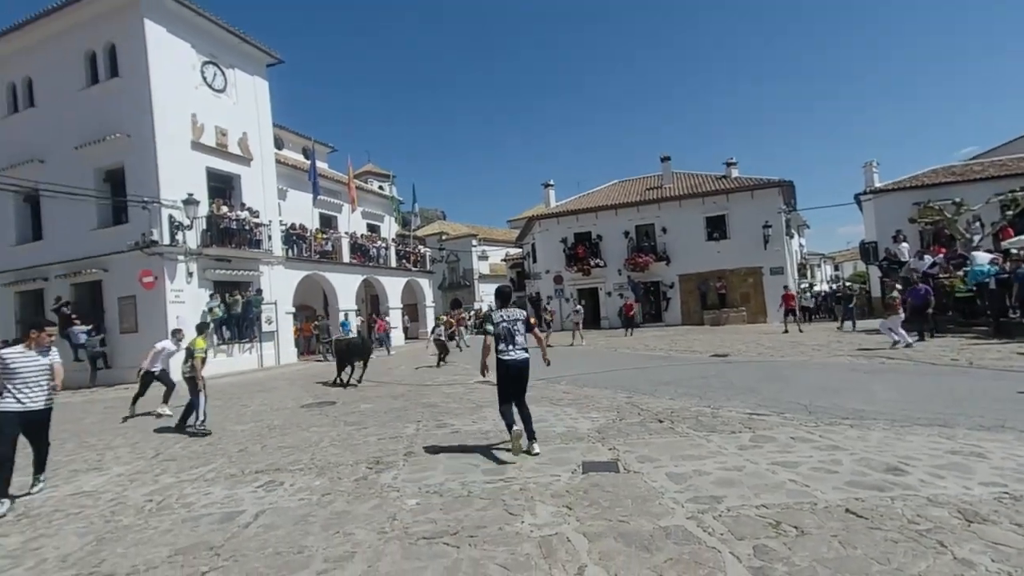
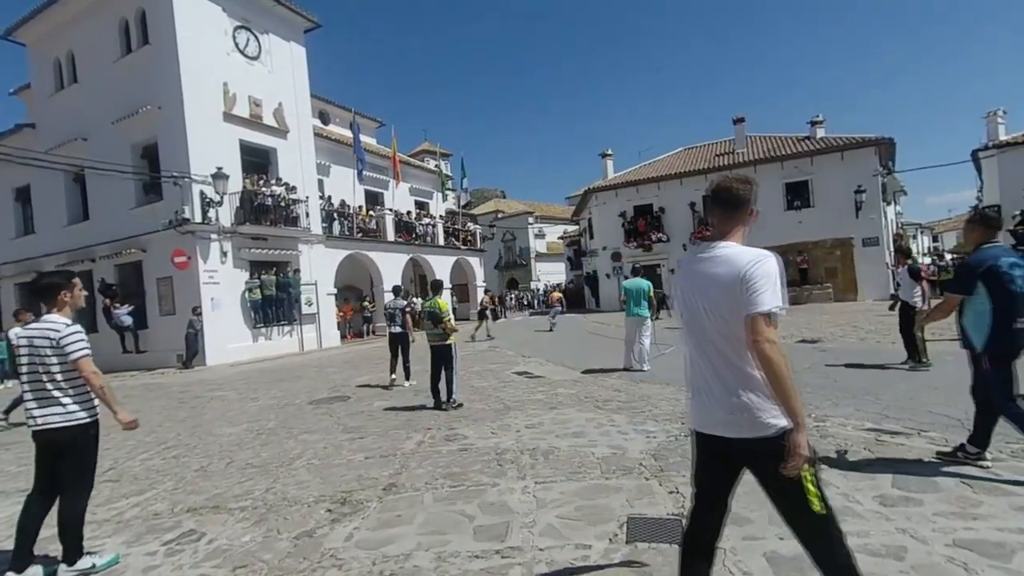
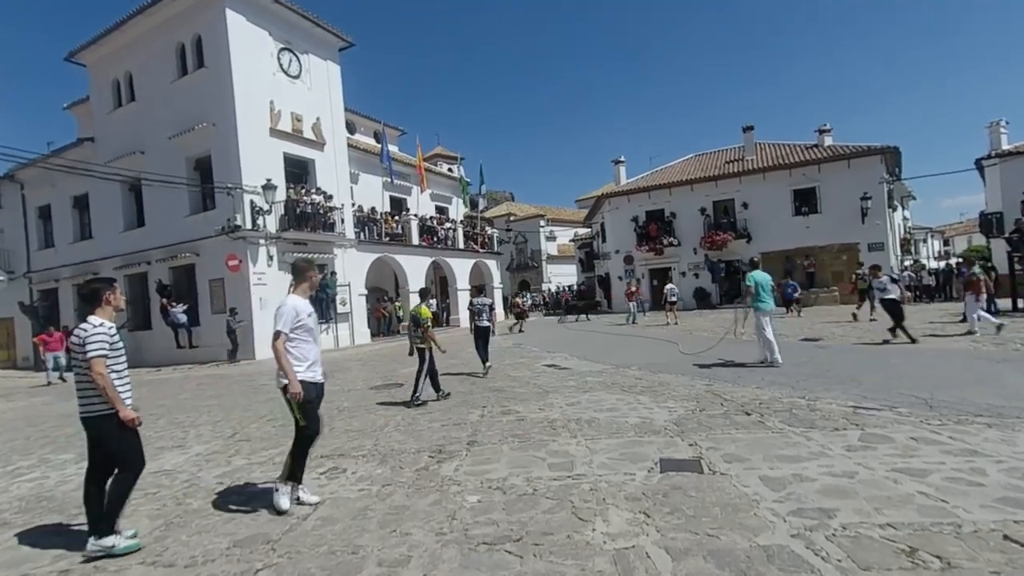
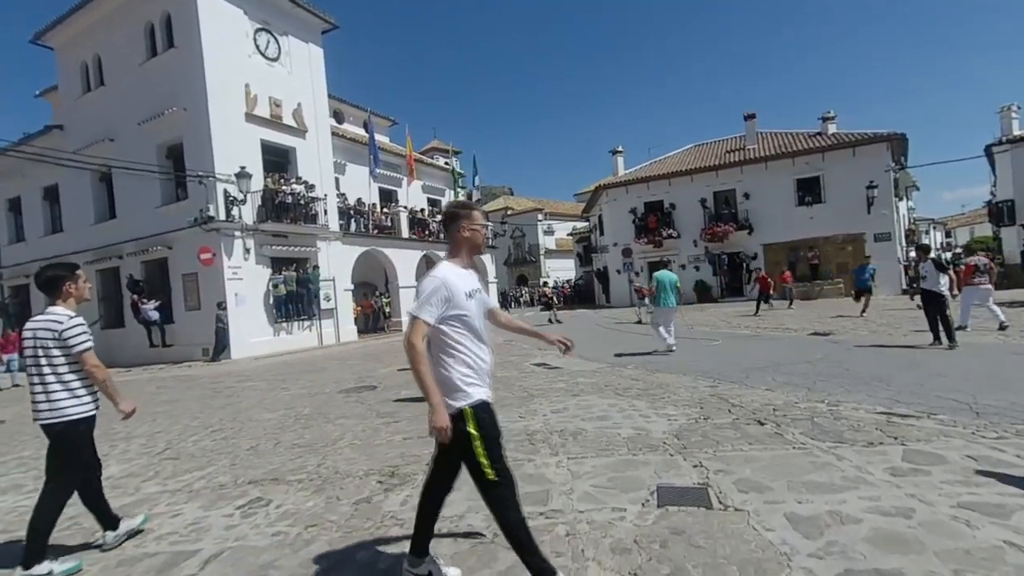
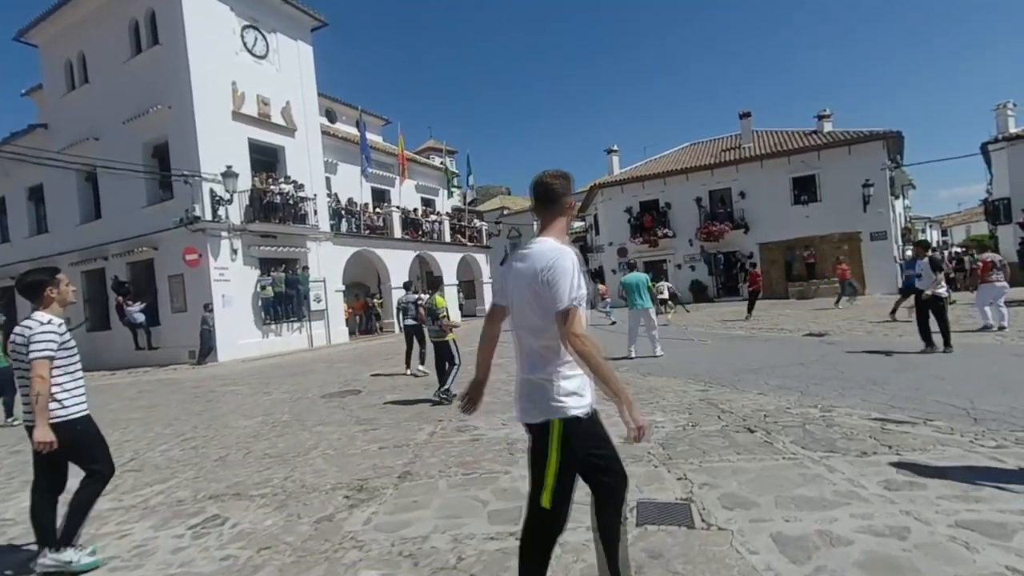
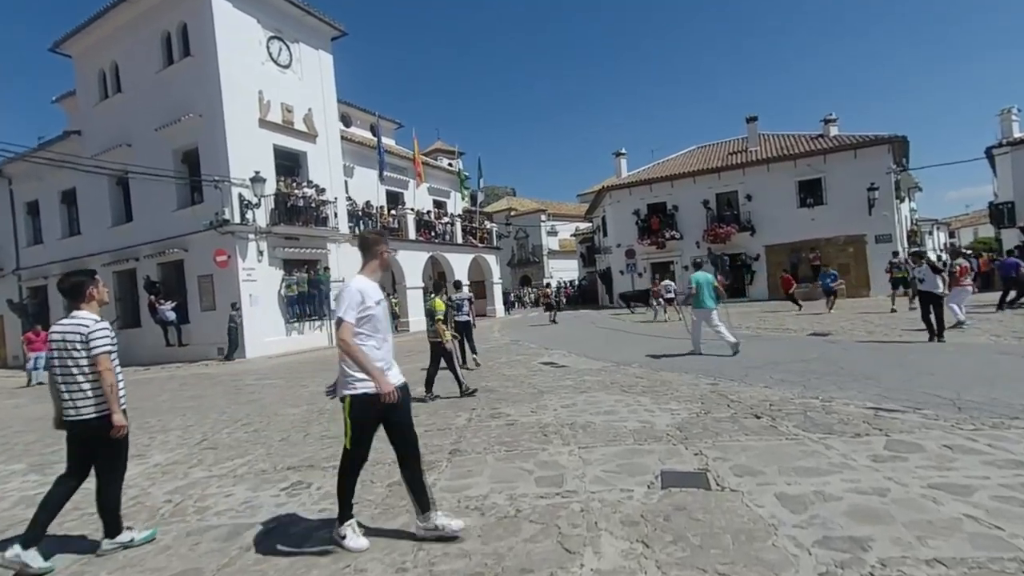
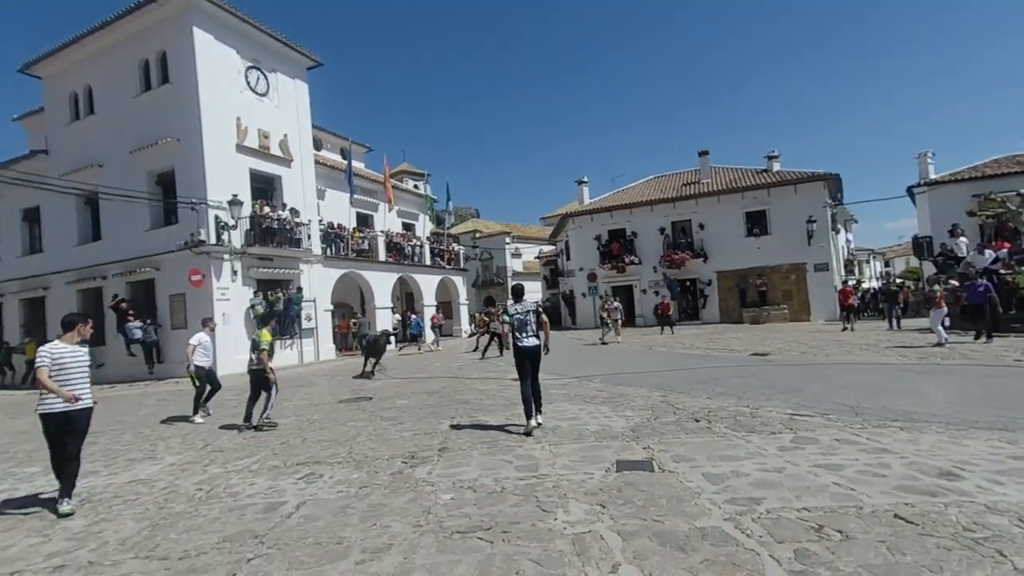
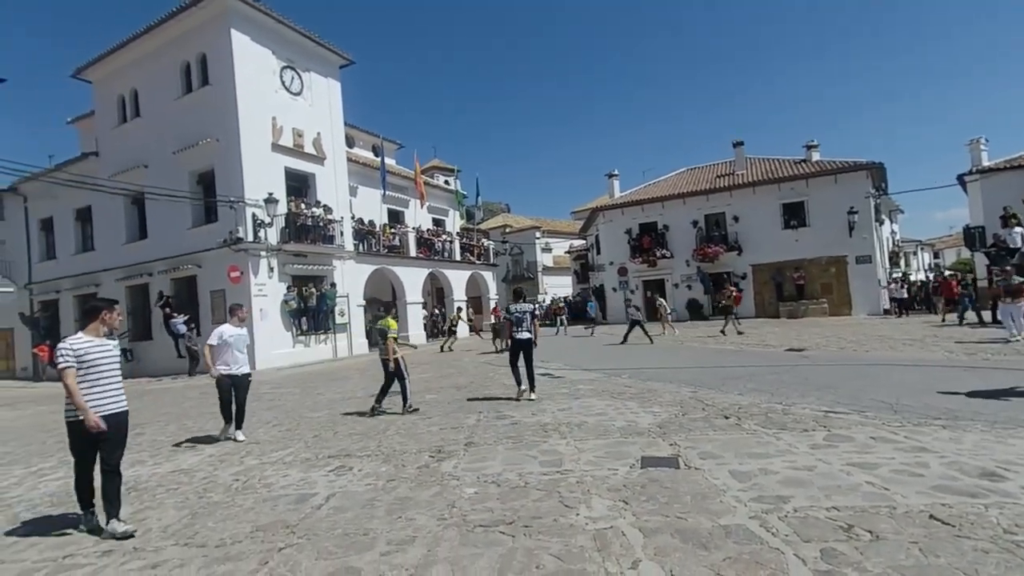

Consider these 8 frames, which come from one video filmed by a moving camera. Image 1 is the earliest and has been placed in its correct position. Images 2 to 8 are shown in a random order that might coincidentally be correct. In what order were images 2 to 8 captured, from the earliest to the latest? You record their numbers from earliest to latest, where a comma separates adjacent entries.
7, 8, 3, 6, 4, 5, 2
